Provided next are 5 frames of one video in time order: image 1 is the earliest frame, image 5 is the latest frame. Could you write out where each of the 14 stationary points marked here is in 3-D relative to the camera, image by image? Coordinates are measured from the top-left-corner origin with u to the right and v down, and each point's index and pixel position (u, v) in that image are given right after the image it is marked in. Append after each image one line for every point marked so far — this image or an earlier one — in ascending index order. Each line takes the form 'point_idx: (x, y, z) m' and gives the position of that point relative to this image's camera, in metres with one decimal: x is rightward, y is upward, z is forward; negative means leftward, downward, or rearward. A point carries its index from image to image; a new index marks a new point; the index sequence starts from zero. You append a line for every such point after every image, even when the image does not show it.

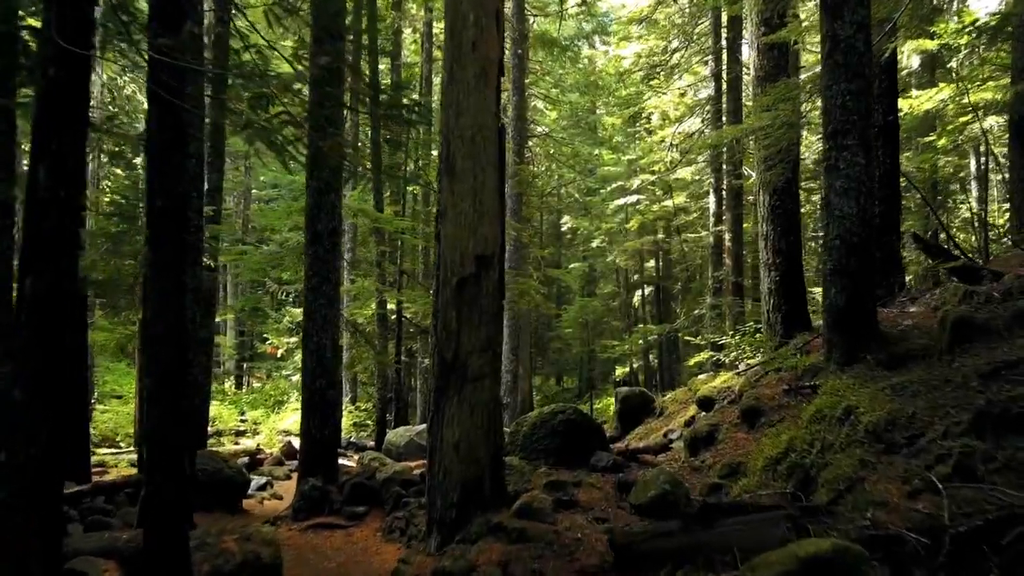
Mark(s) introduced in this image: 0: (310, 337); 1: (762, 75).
0: (-2.7, -0.7, +9.1) m
1: (+3.6, +3.1, +9.7) m
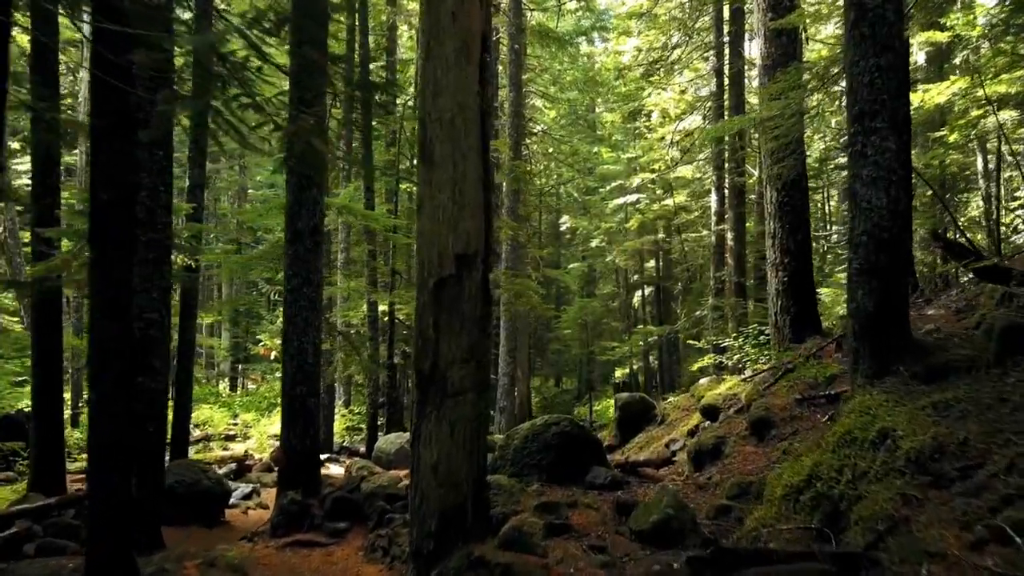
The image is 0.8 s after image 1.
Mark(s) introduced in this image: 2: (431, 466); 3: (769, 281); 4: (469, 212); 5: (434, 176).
0: (-2.8, -0.7, +8.6) m
1: (+3.5, +3.0, +9.2) m
2: (-0.5, -1.1, +4.2) m
3: (+3.5, +0.1, +9.2) m
4: (-0.3, +0.5, +4.2) m
5: (-0.5, +0.7, +4.2) m
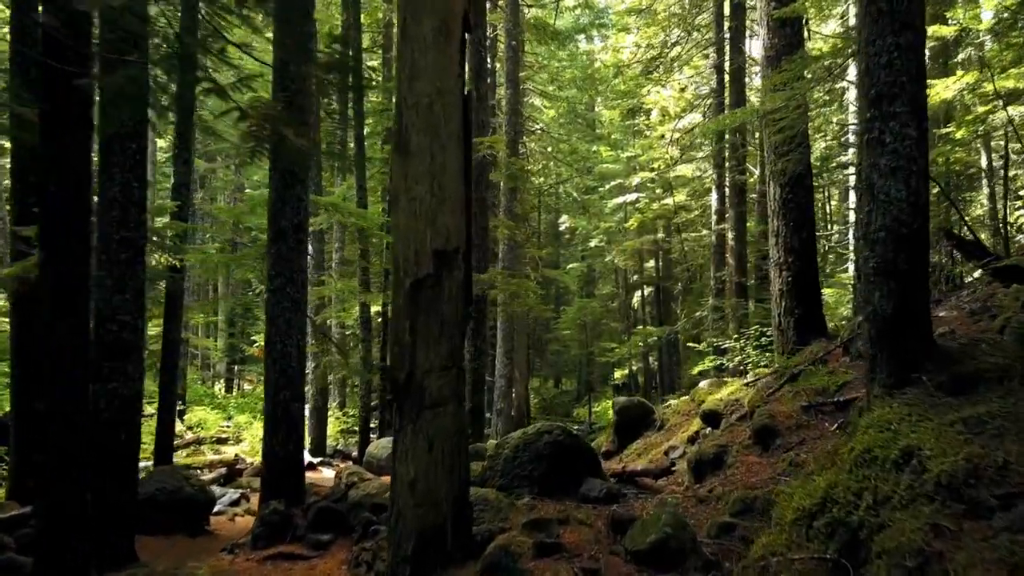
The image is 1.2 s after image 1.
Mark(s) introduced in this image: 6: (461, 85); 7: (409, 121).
0: (-2.9, -0.7, +8.2) m
1: (+3.4, +3.0, +8.8) m
2: (-0.6, -1.1, +3.9) m
3: (+3.4, +0.1, +8.9) m
4: (-0.4, +0.5, +3.8) m
5: (-0.6, +0.7, +3.8) m
6: (-0.3, +1.2, +3.9) m
7: (-0.6, +0.9, +3.8) m
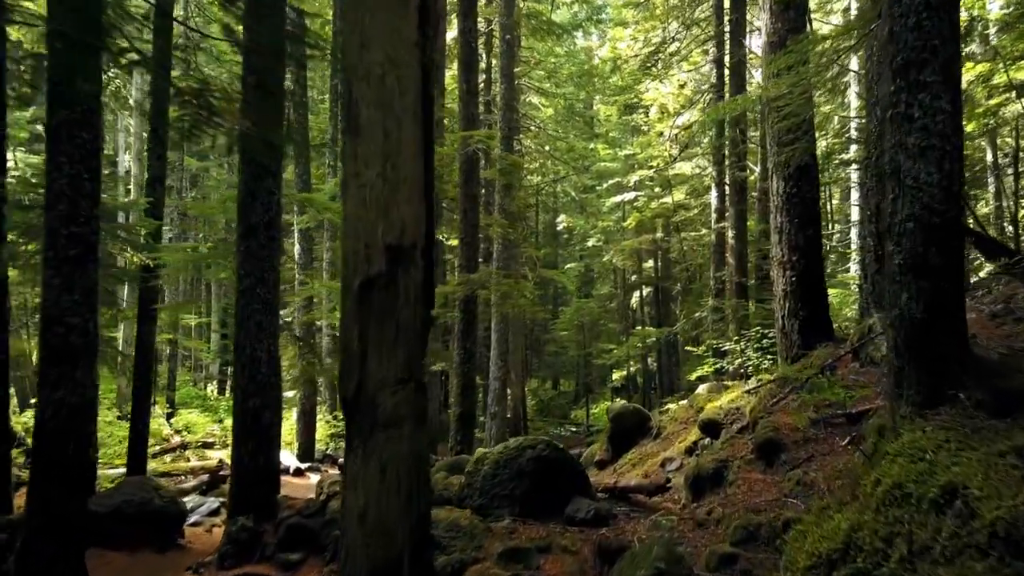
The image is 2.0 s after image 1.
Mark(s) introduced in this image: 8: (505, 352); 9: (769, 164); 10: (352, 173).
0: (-3.1, -0.7, +7.7) m
1: (+3.2, +3.0, +8.3) m
2: (-0.8, -1.1, +3.3) m
3: (+3.3, +0.1, +8.4) m
4: (-0.5, +0.5, +3.3) m
5: (-0.7, +0.7, +3.3) m
6: (-0.5, +1.2, +3.4) m
7: (-0.7, +0.9, +3.3) m
8: (-0.2, -1.9, +19.8) m
9: (+3.2, +1.5, +8.4) m
10: (-0.8, +0.6, +3.3) m
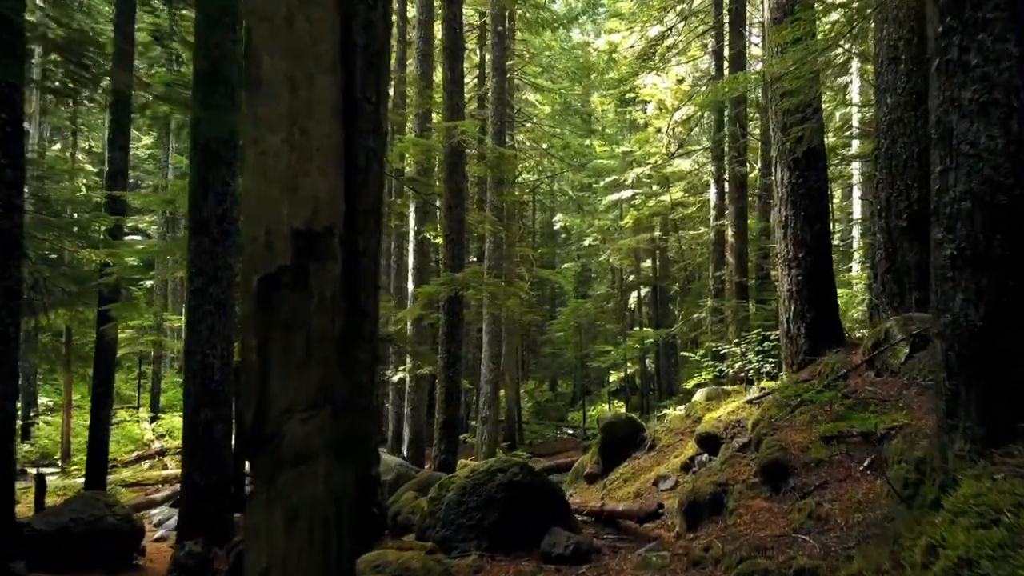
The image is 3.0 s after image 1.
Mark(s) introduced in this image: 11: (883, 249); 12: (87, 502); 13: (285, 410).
0: (-3.3, -0.7, +7.0) m
1: (+3.0, +3.0, +7.6) m
2: (-1.0, -1.1, +2.6) m
3: (+3.0, +0.1, +7.7) m
4: (-0.7, +0.5, +2.6) m
5: (-1.0, +0.7, +2.6) m
6: (-0.7, +1.2, +2.7) m
7: (-1.0, +0.9, +2.6) m
8: (-0.4, -1.9, +19.1) m
9: (+2.9, +1.5, +7.7) m
10: (-1.0, +0.6, +2.6) m
11: (+5.4, +0.6, +9.8) m
12: (-5.5, -2.8, +8.8) m
13: (-0.9, -0.5, +2.6) m
